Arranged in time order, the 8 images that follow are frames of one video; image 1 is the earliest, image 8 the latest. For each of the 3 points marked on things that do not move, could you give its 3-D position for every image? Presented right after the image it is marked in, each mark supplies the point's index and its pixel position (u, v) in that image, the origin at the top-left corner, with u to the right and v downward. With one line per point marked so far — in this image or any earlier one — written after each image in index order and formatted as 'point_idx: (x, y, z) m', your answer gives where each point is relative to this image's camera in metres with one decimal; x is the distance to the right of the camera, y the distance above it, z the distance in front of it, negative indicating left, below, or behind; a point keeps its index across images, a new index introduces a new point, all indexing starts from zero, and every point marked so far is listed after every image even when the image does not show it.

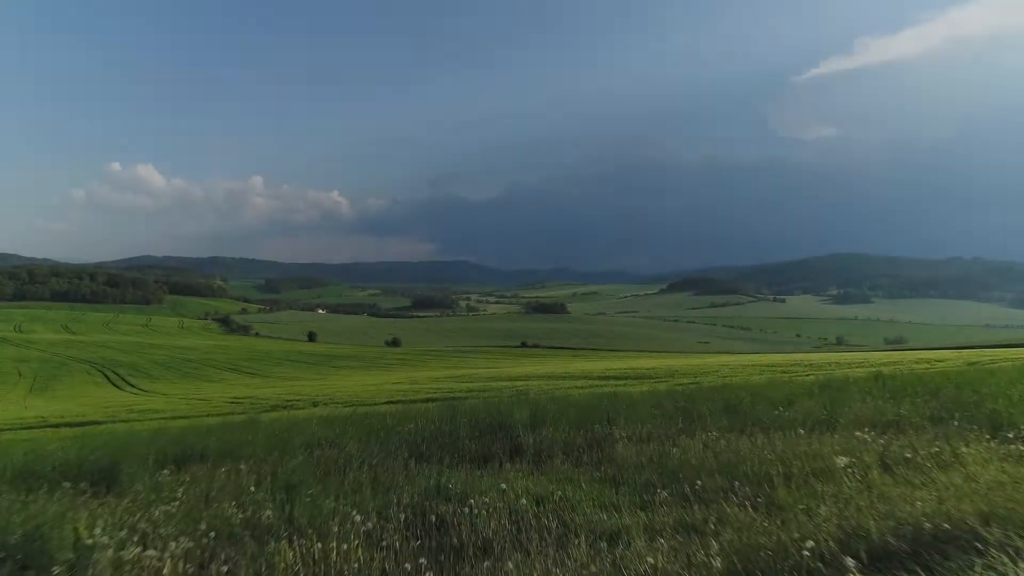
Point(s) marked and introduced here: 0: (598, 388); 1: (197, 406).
0: (+1.9, -2.2, +11.2) m
1: (-8.2, -3.0, +13.9) m
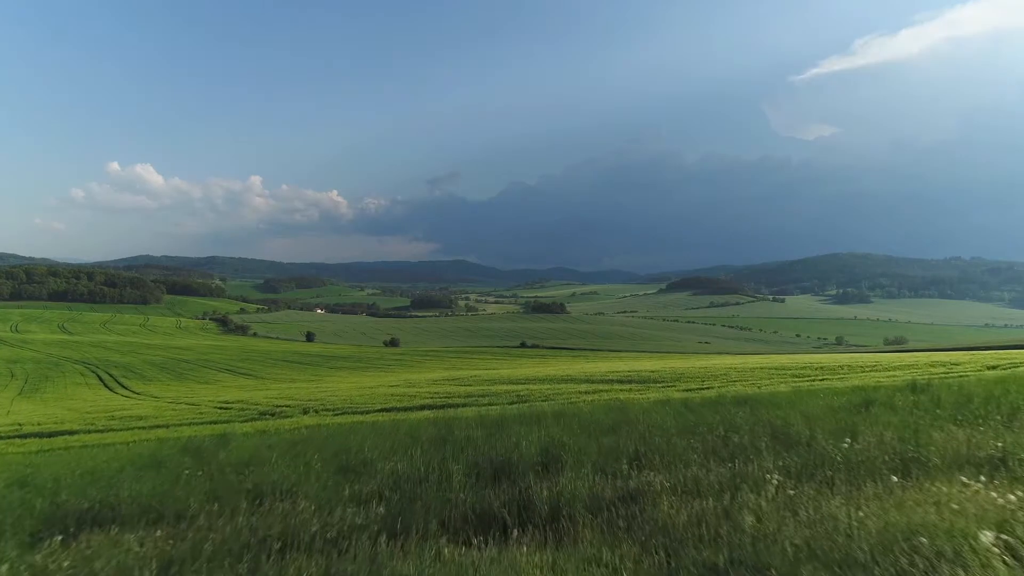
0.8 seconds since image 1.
0: (+1.9, -2.2, +10.6) m
1: (-8.2, -3.1, +13.3) m
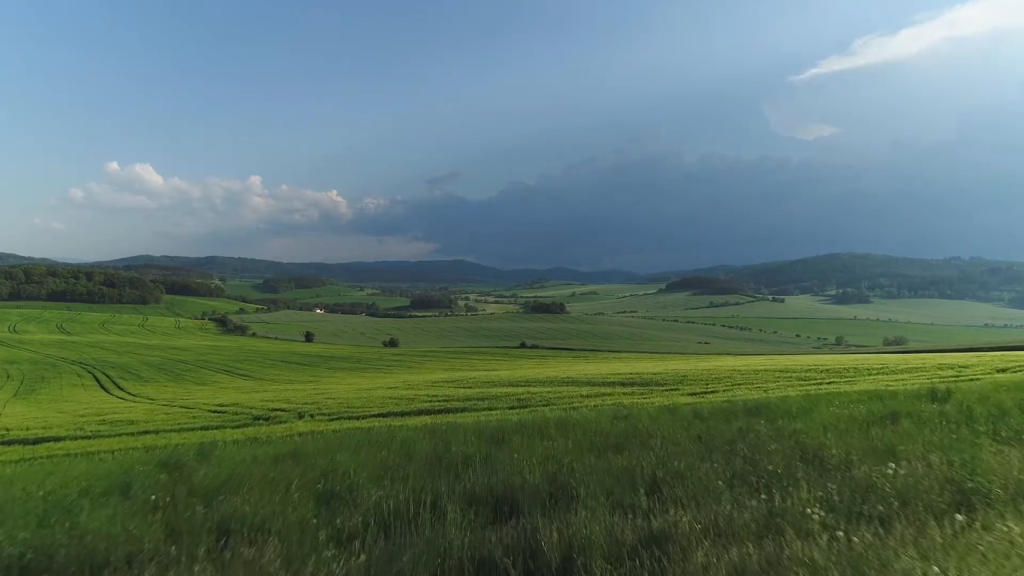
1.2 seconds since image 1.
0: (+1.9, -2.2, +10.3) m
1: (-8.2, -3.1, +13.0) m
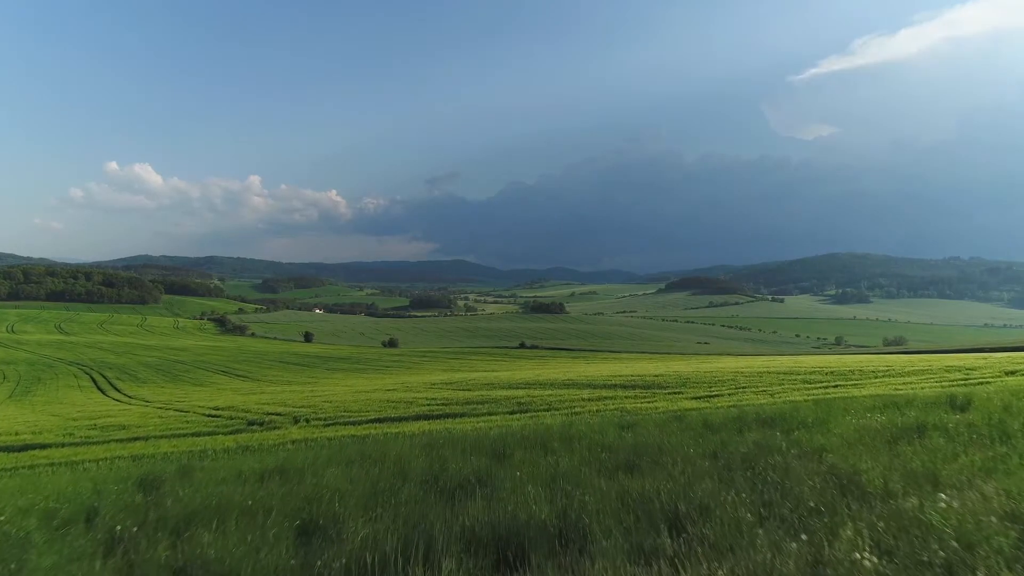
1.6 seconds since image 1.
0: (+1.9, -2.2, +10.0) m
1: (-8.2, -3.1, +12.7) m
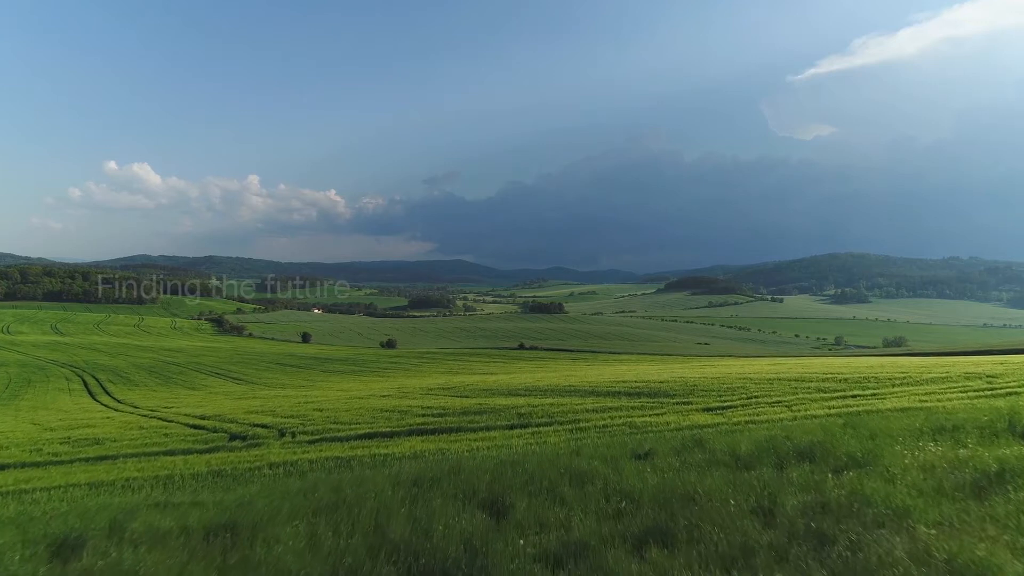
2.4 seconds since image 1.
0: (+1.9, -2.3, +9.3) m
1: (-8.2, -3.2, +12.0) m
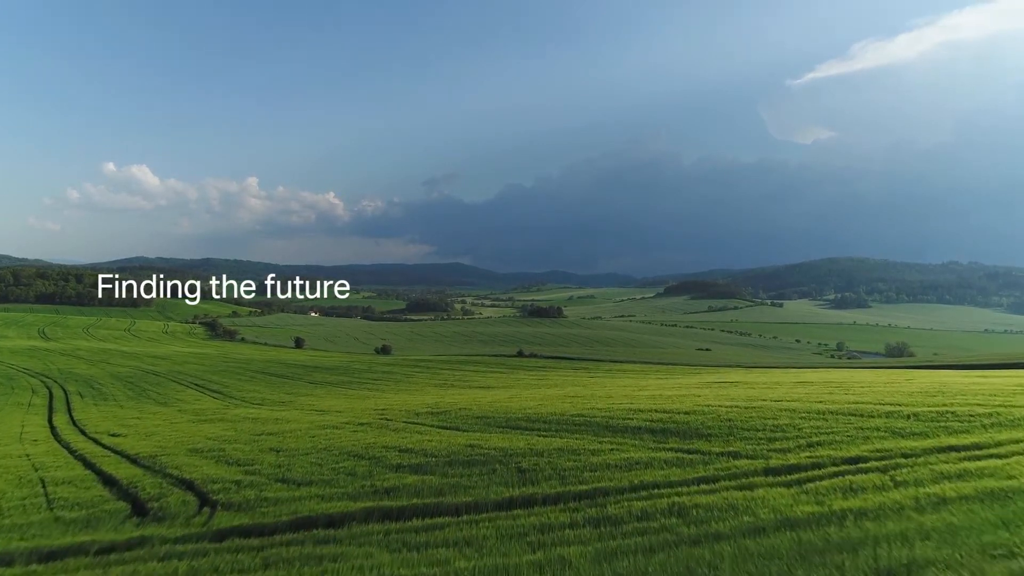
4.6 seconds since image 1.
0: (+1.9, -2.7, +6.5) m
1: (-8.2, -3.5, +9.2) m
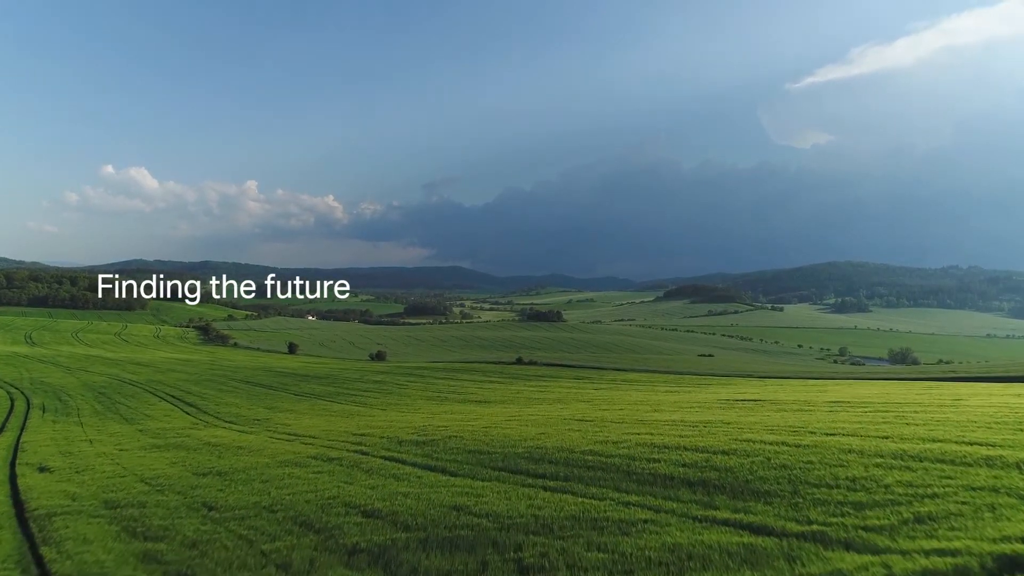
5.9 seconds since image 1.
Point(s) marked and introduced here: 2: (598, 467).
0: (+1.9, -2.9, +3.7) m
1: (-8.2, -3.7, +6.3) m
2: (+2.0, -4.0, +12.3) m
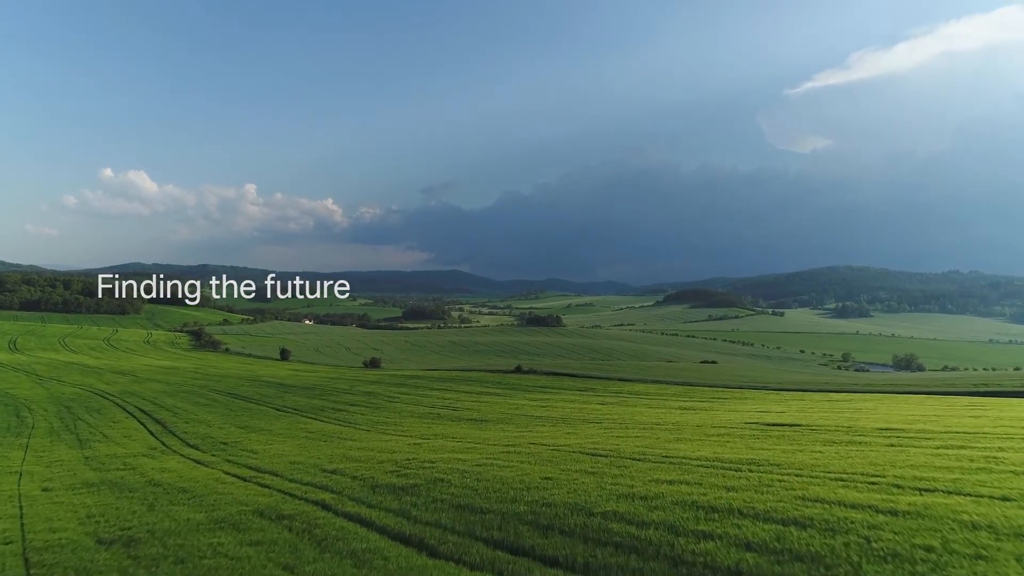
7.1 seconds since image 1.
0: (+1.9, -3.0, +0.4) m
1: (-8.2, -3.9, +2.9) m
2: (+2.0, -4.2, +9.0) m
